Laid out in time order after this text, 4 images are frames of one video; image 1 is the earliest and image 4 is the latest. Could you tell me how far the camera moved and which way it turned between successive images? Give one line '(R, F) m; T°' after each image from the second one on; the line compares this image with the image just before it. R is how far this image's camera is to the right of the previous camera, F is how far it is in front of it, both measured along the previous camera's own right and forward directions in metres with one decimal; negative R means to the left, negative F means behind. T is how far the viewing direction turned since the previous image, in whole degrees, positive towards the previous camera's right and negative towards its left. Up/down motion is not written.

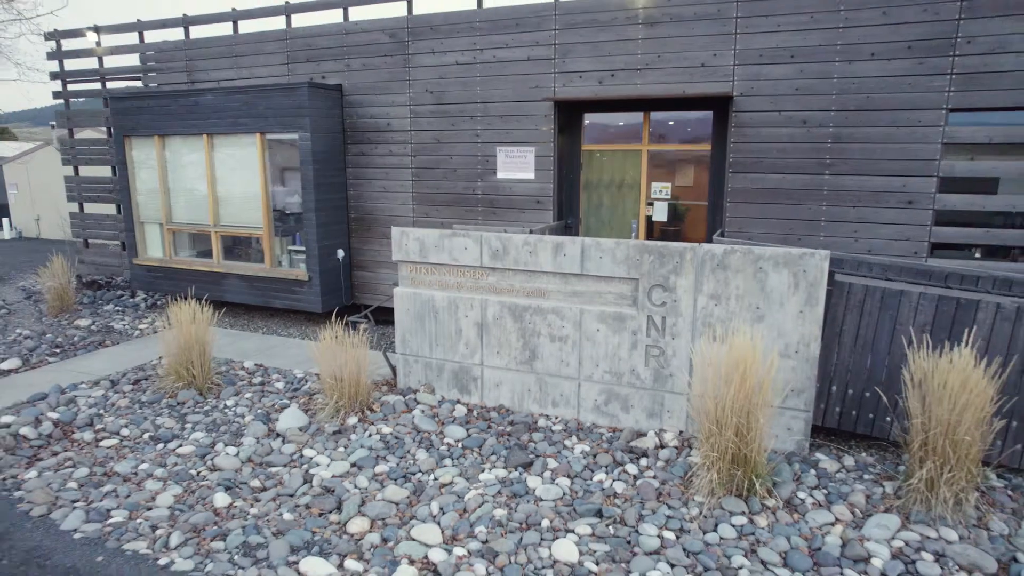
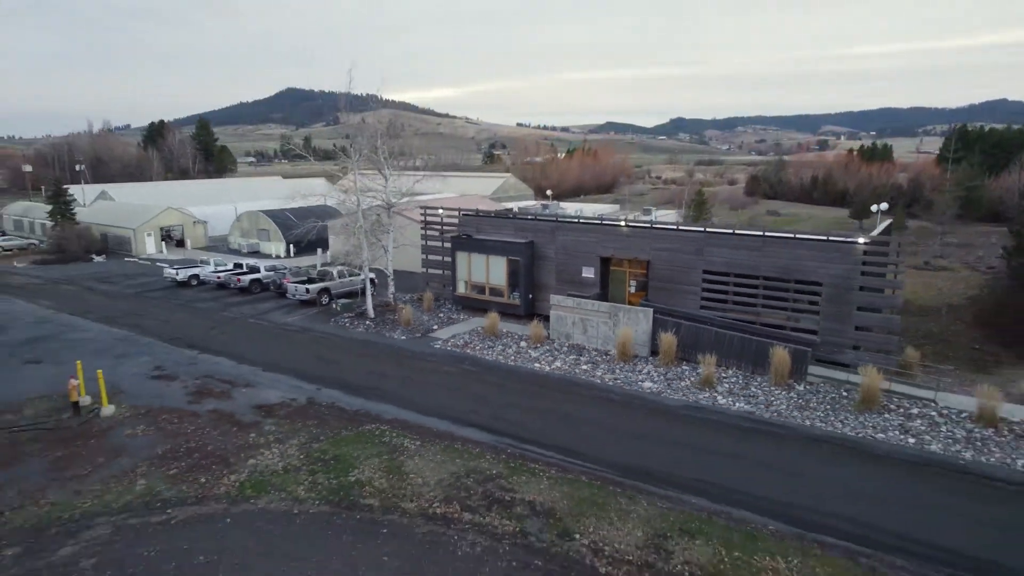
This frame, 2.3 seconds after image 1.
(+1.2, -10.3) m; -11°
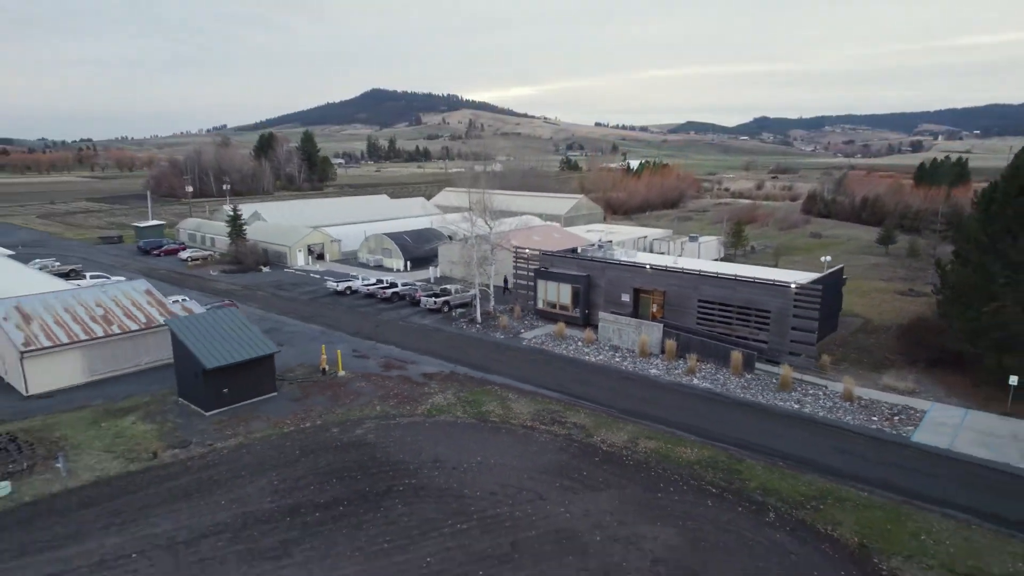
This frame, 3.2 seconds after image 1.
(+0.4, -7.6) m; -6°
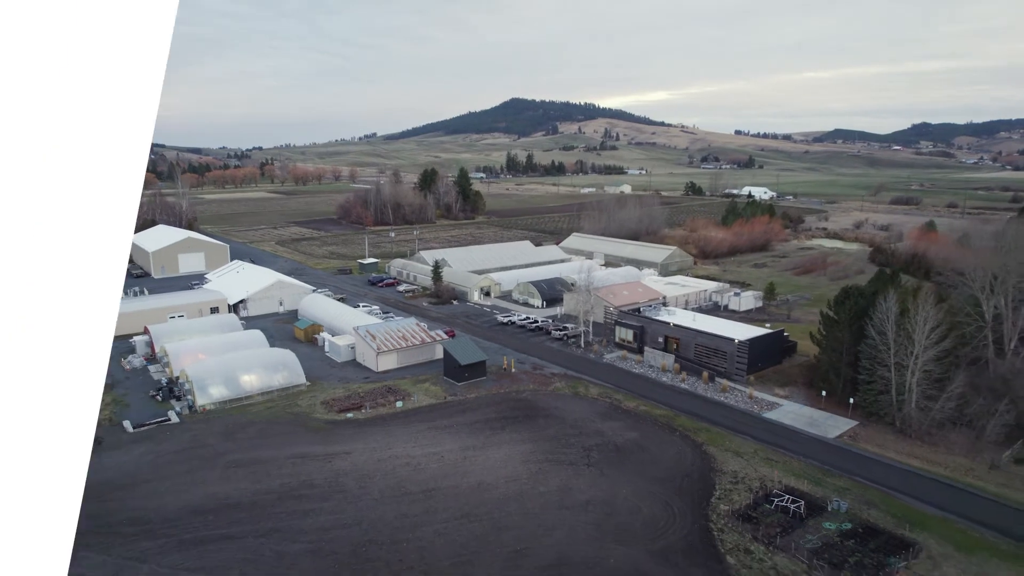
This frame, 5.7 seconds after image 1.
(+2.6, -19.9) m; -11°
